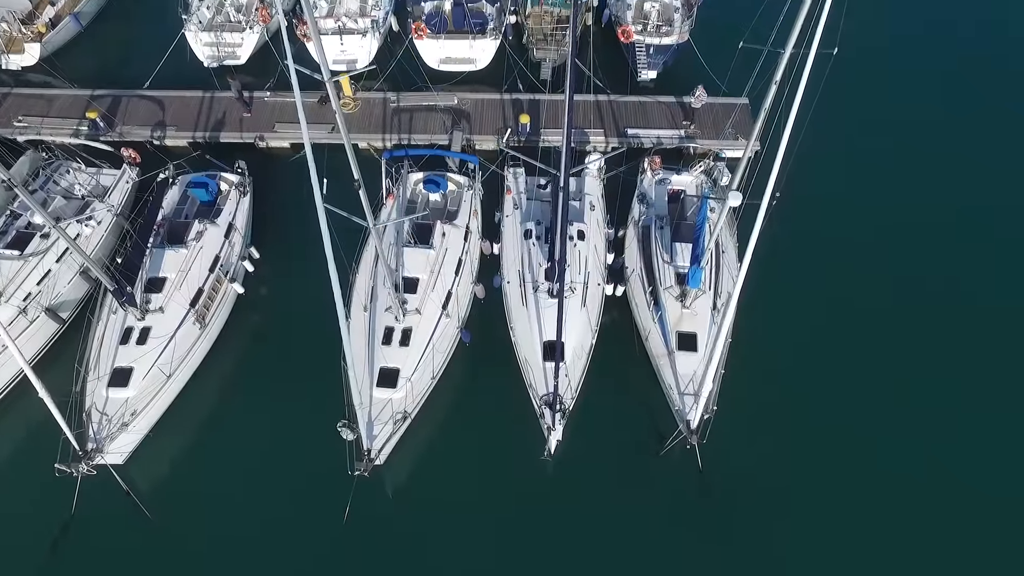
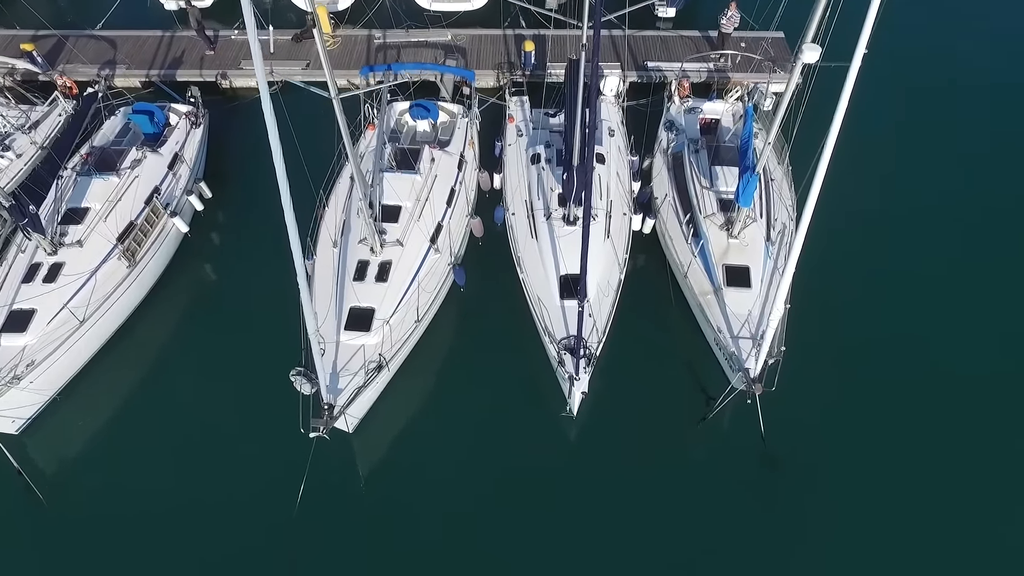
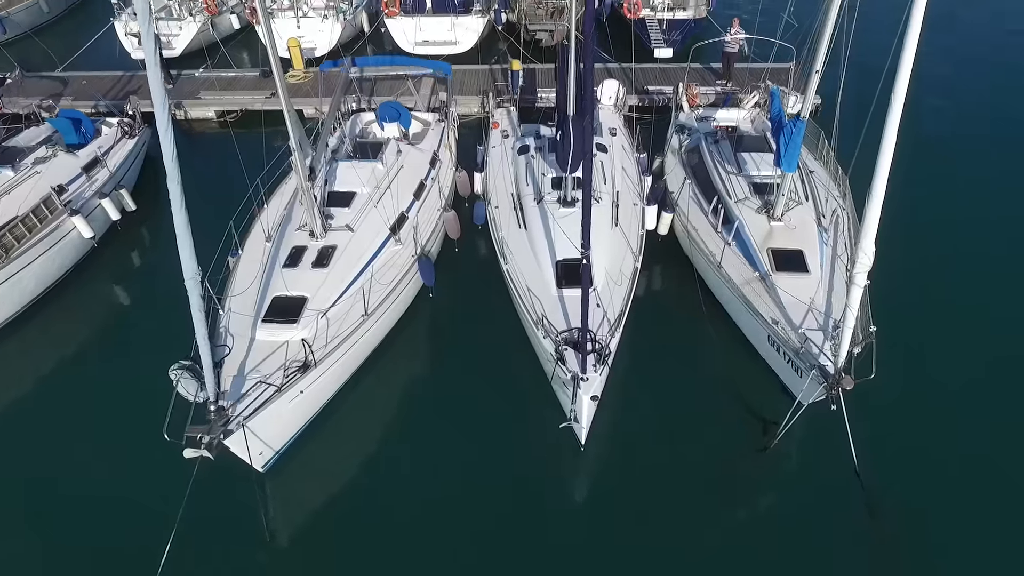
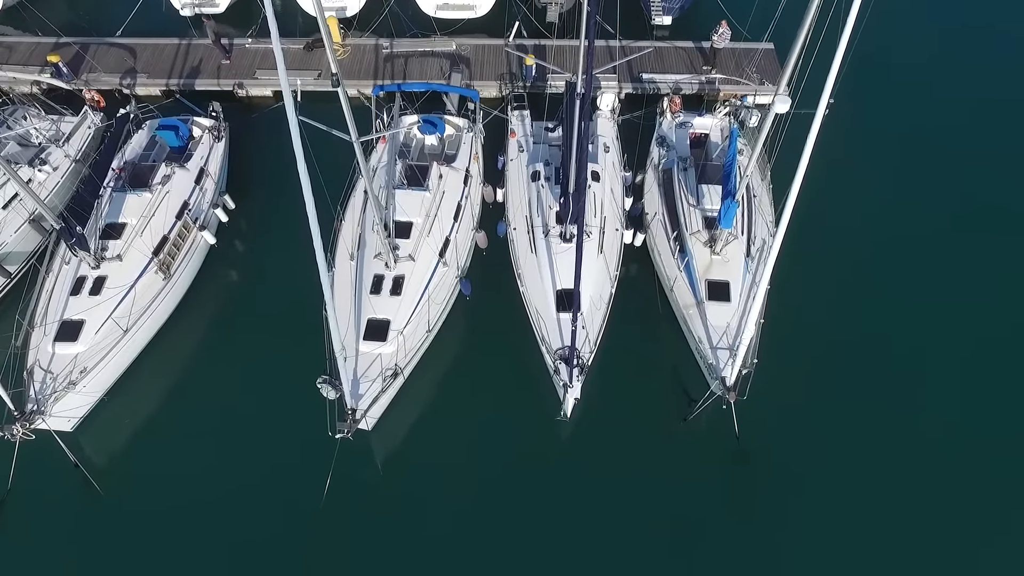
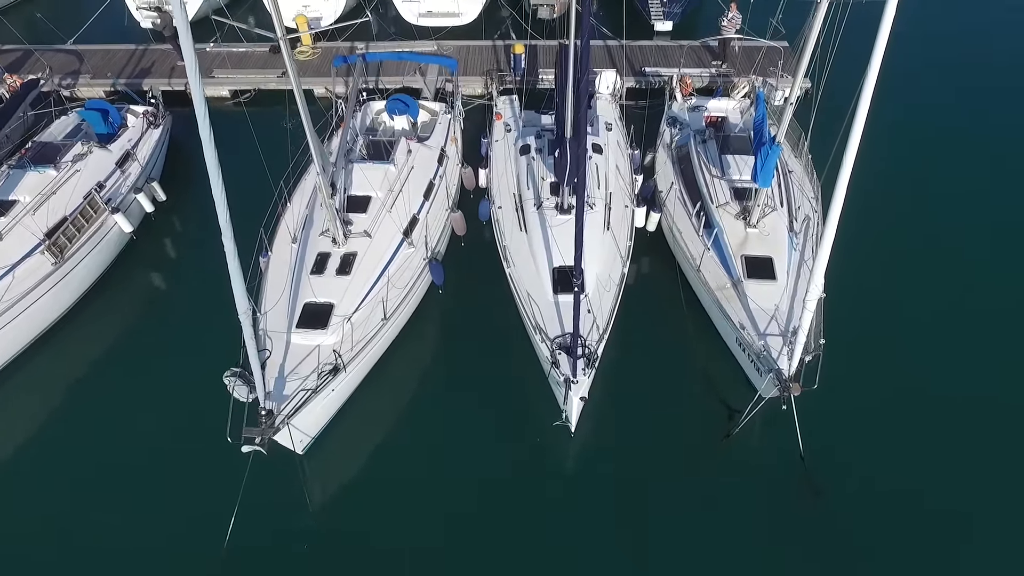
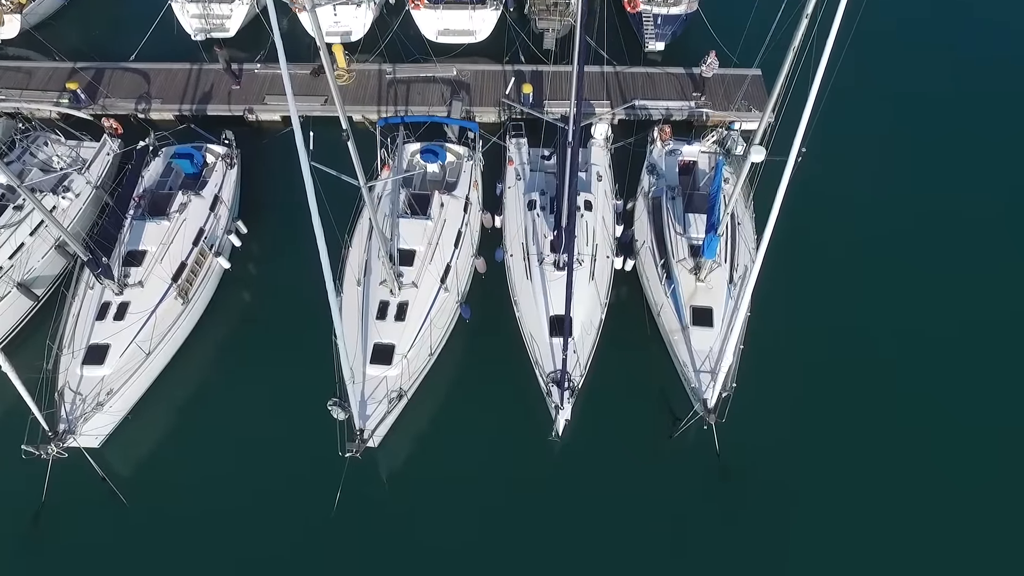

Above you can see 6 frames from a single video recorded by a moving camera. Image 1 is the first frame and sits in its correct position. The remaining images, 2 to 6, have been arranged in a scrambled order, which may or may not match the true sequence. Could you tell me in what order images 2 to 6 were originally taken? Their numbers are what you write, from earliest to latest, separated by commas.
6, 4, 2, 5, 3
